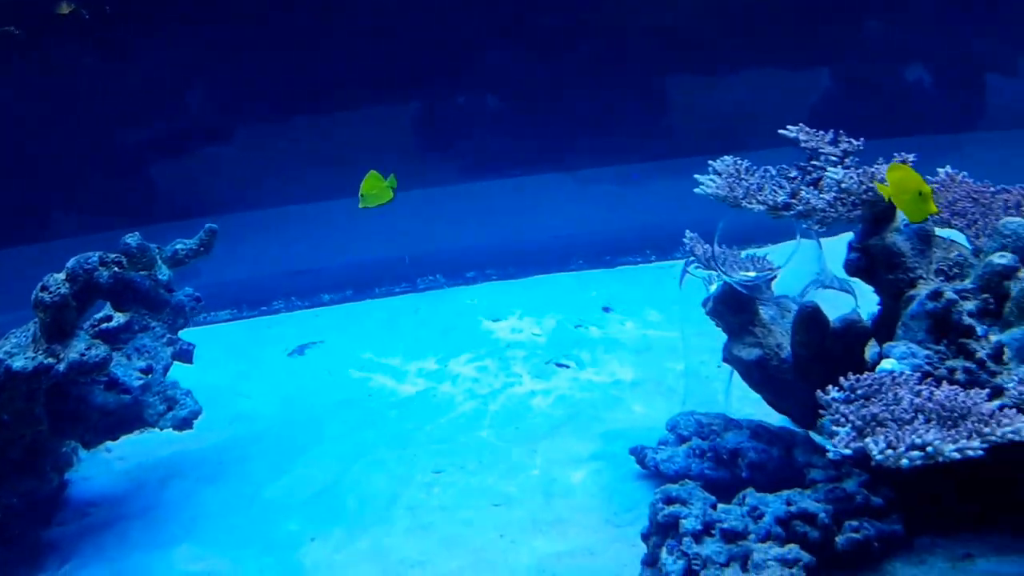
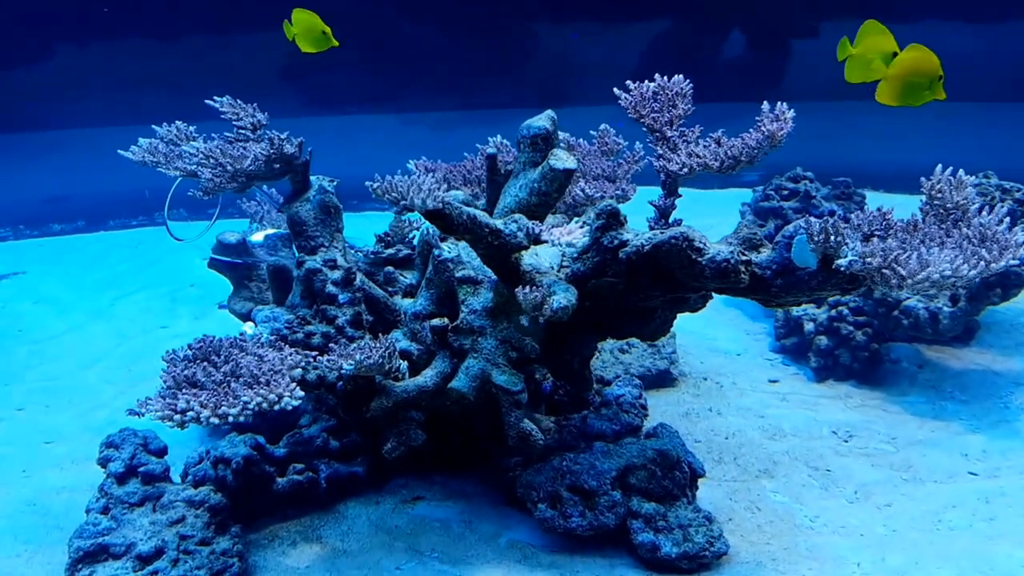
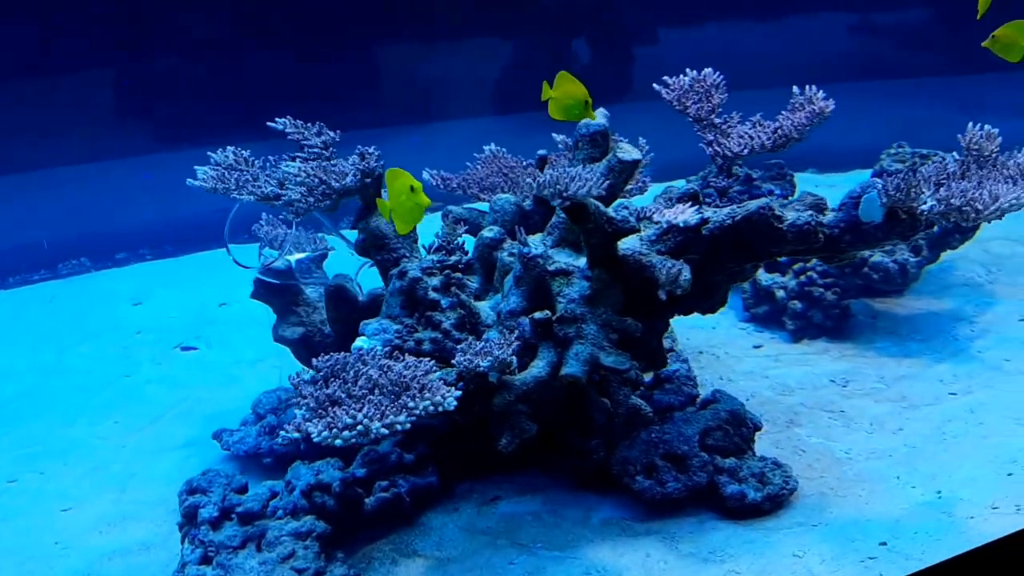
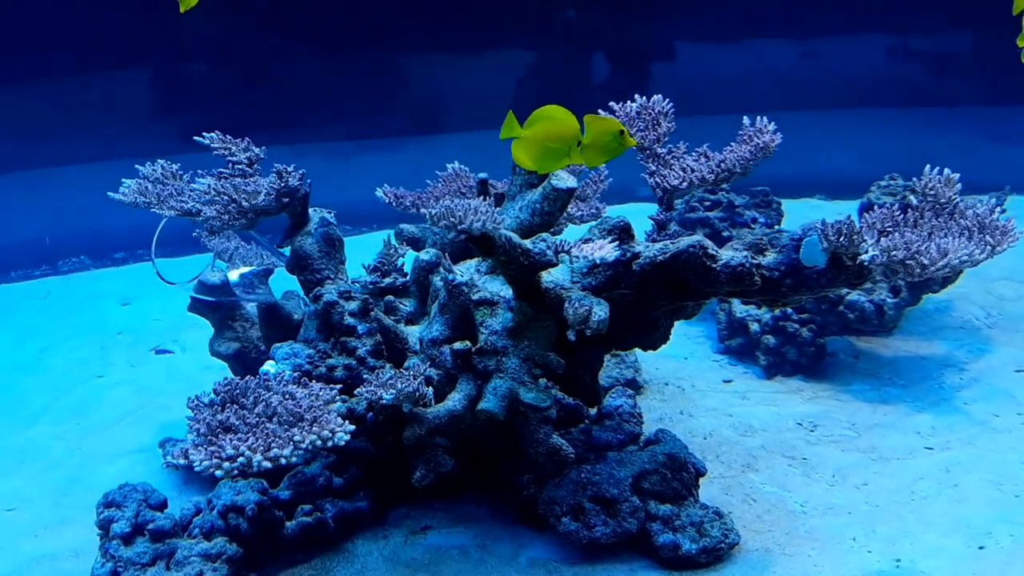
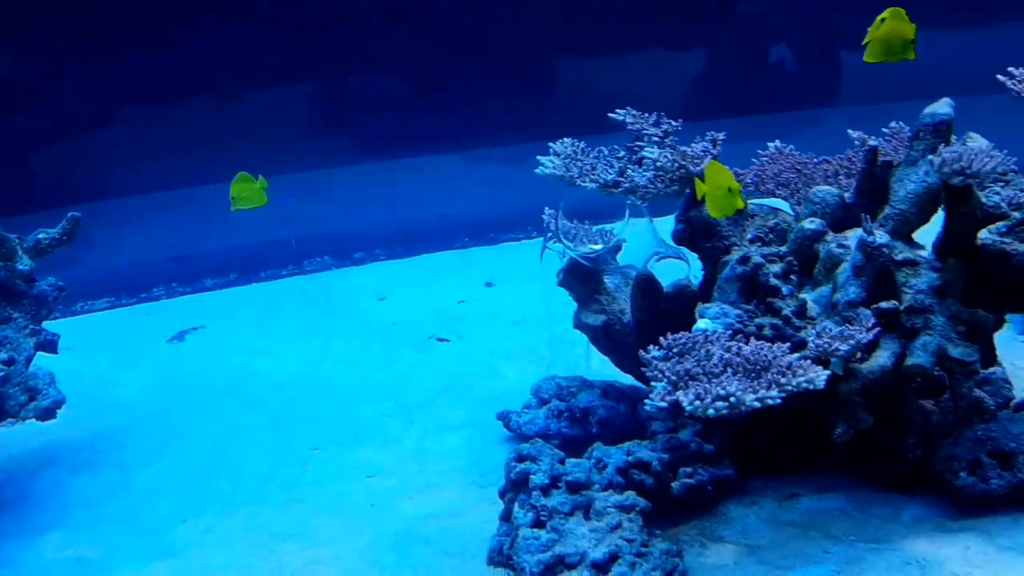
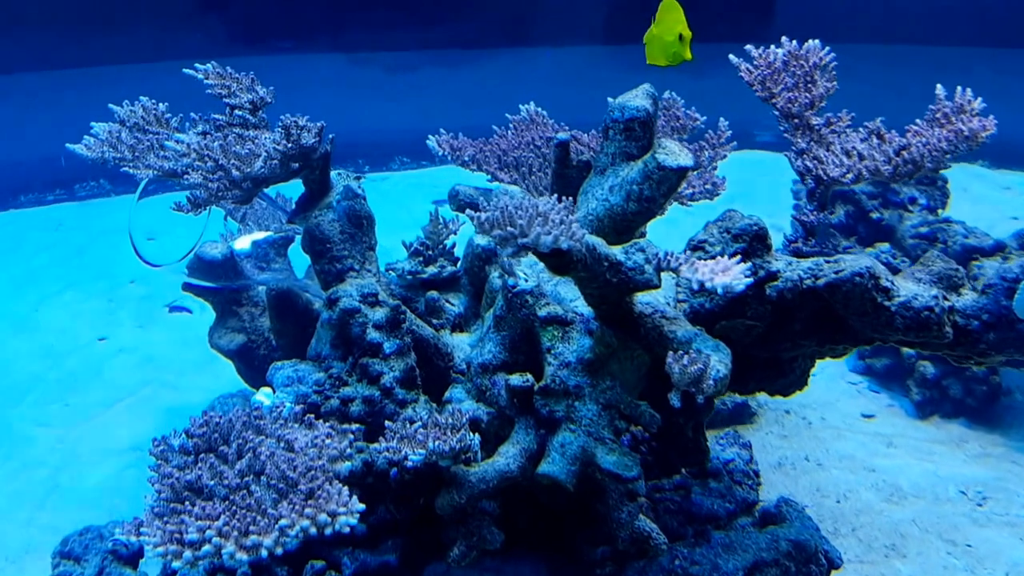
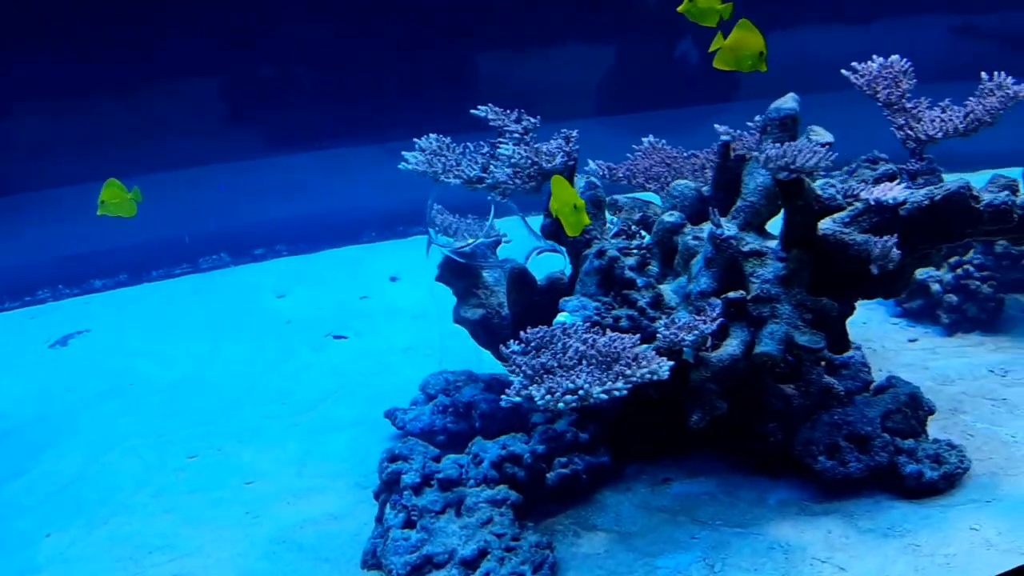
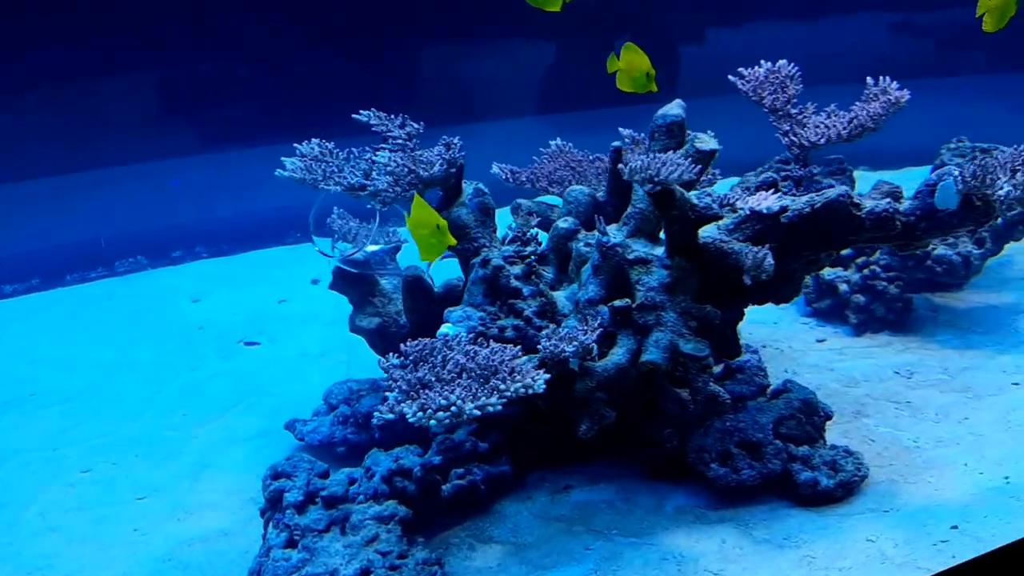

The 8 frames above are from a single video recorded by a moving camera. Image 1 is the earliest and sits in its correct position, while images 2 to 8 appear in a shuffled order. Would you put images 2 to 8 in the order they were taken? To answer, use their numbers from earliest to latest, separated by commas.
5, 7, 8, 3, 4, 2, 6
